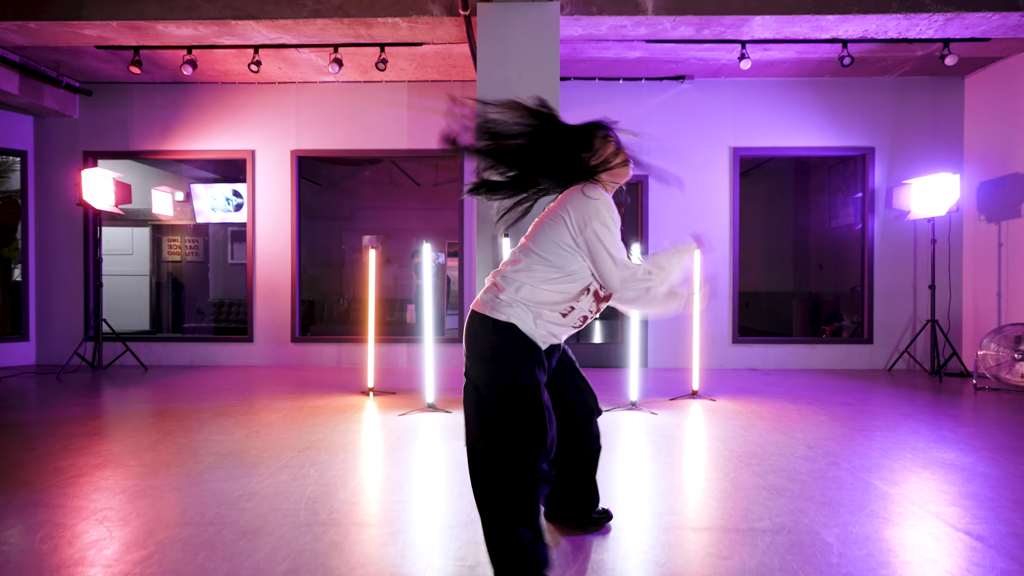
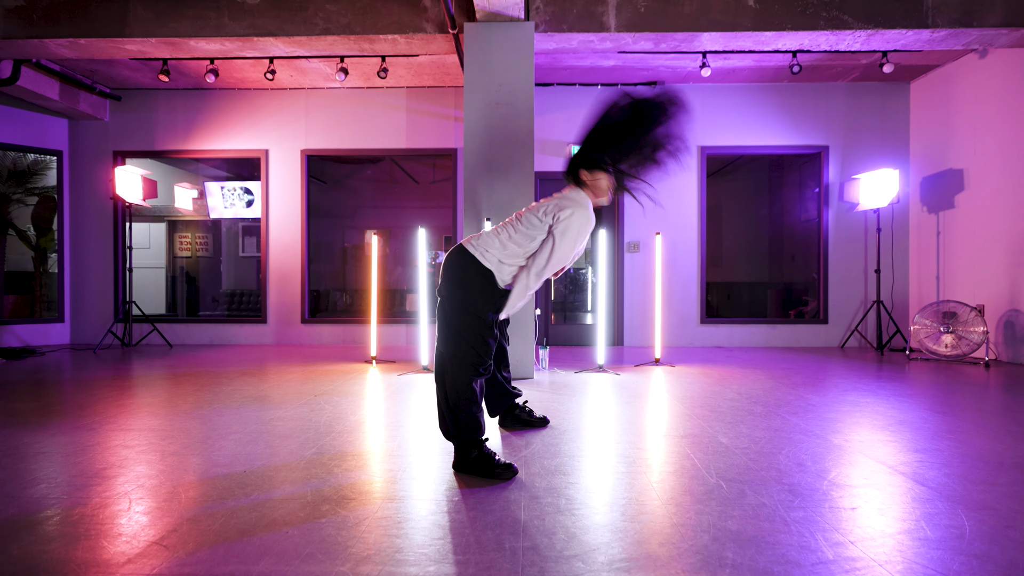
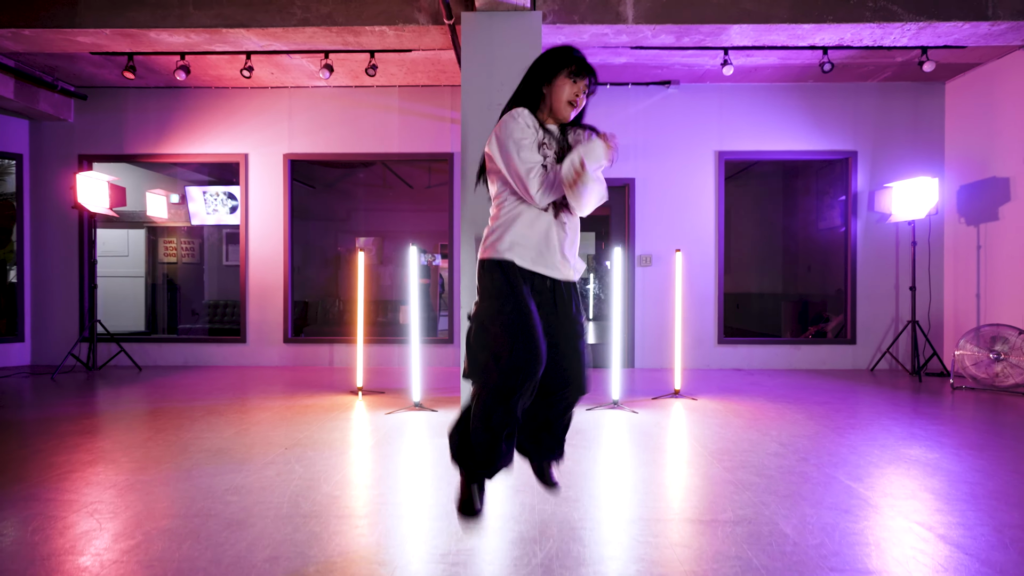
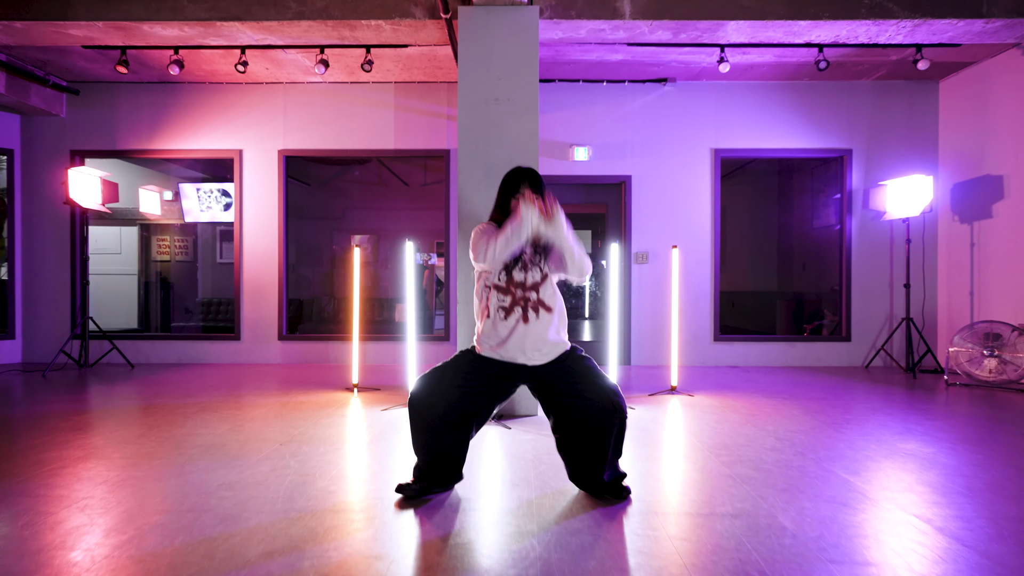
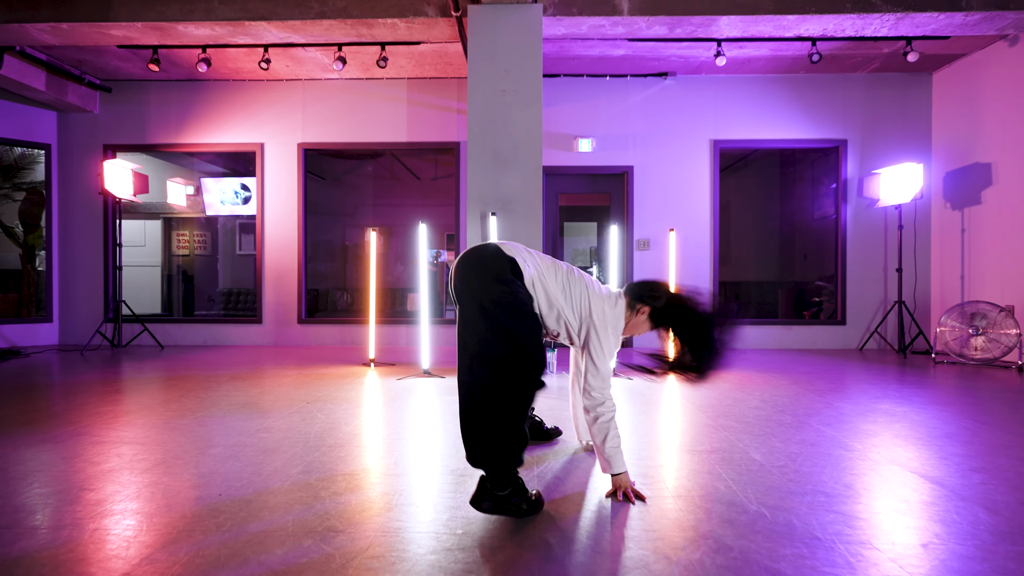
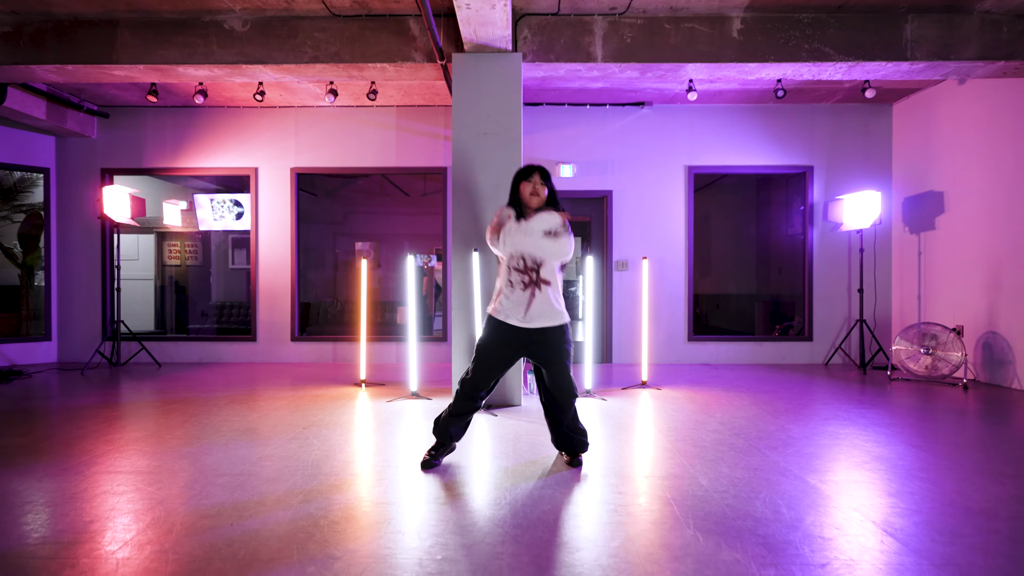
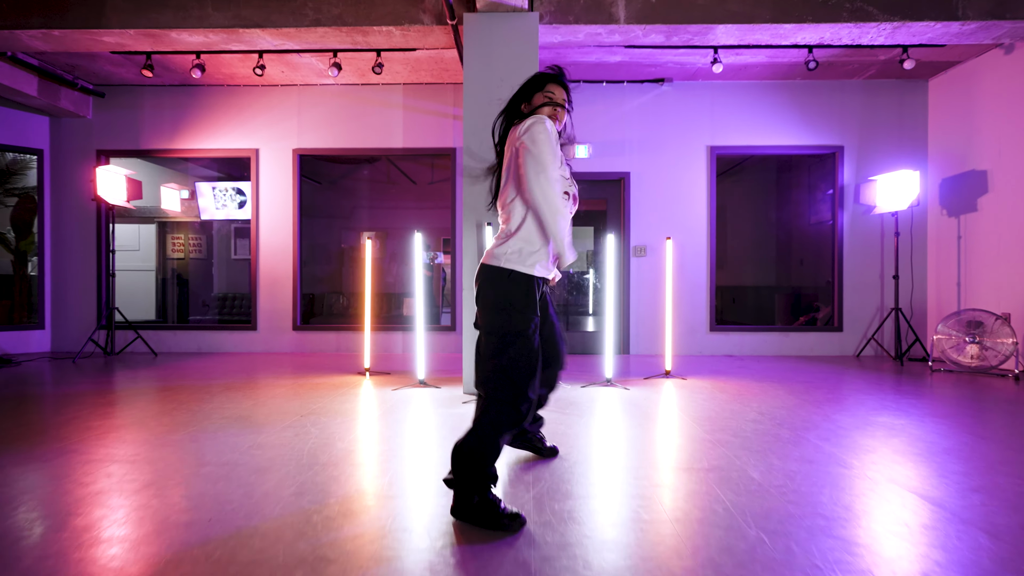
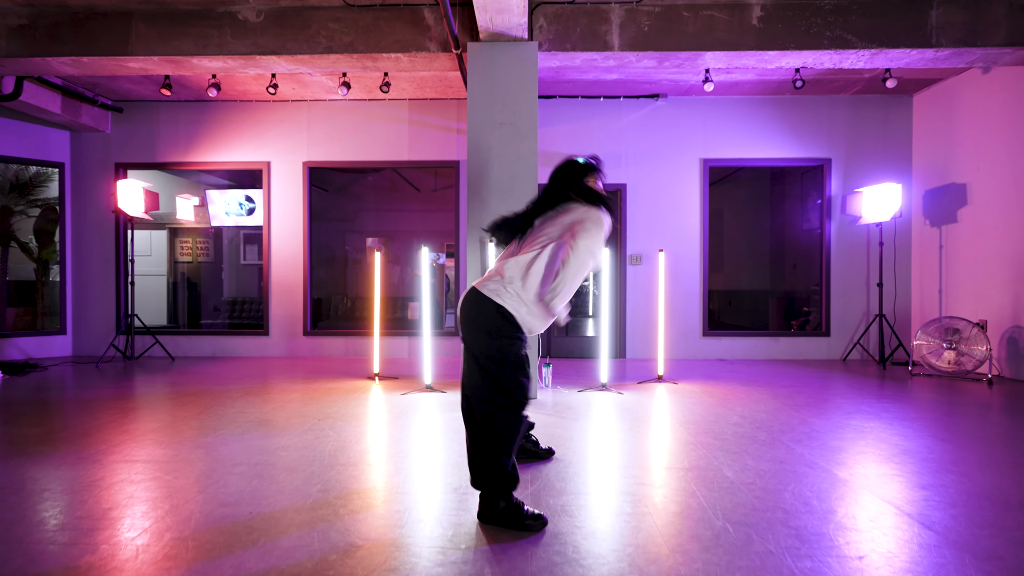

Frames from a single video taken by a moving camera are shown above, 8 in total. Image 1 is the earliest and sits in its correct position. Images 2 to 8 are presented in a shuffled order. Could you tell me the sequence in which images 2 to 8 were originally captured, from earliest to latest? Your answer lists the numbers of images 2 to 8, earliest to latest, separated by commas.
8, 5, 2, 7, 3, 6, 4
